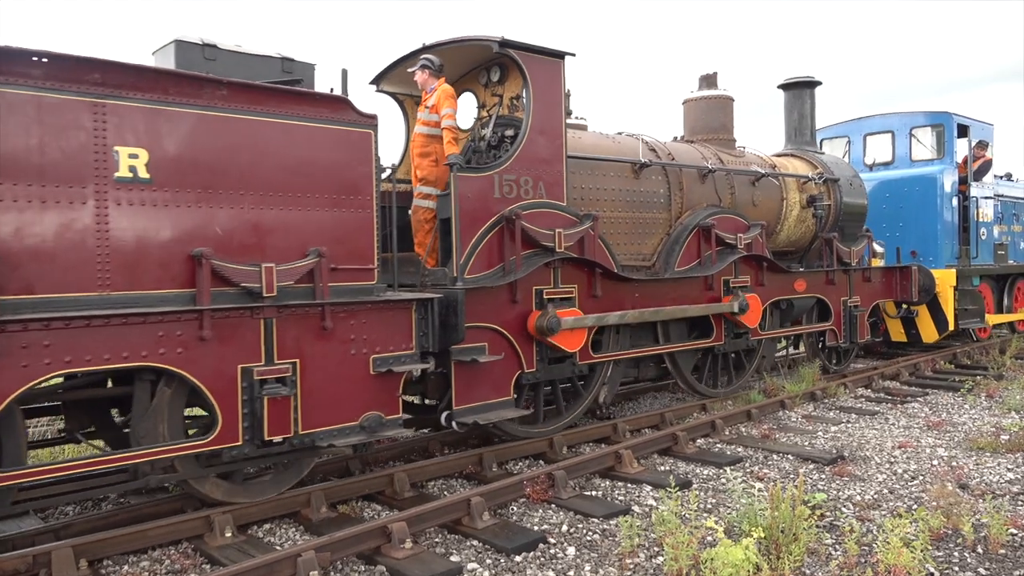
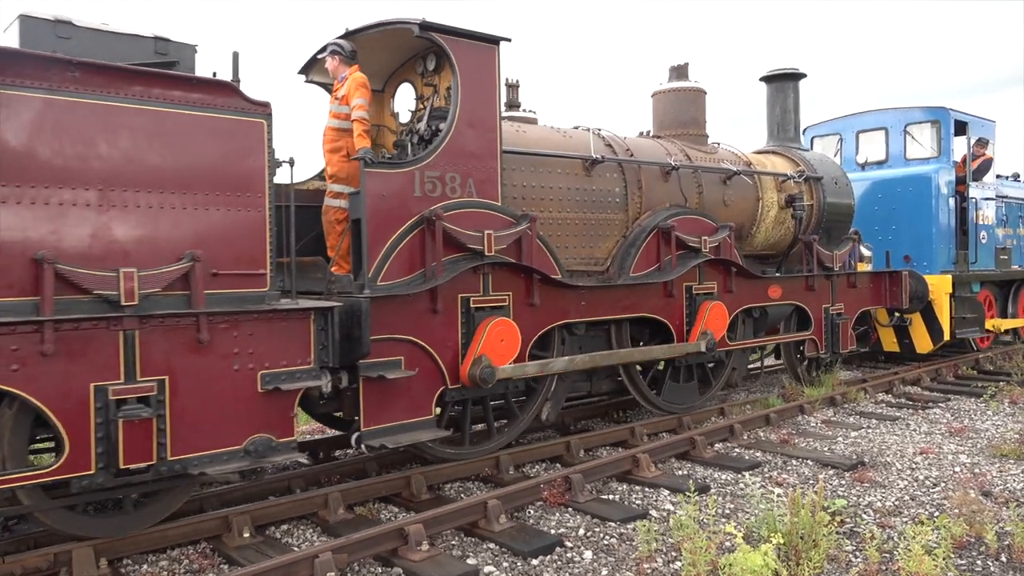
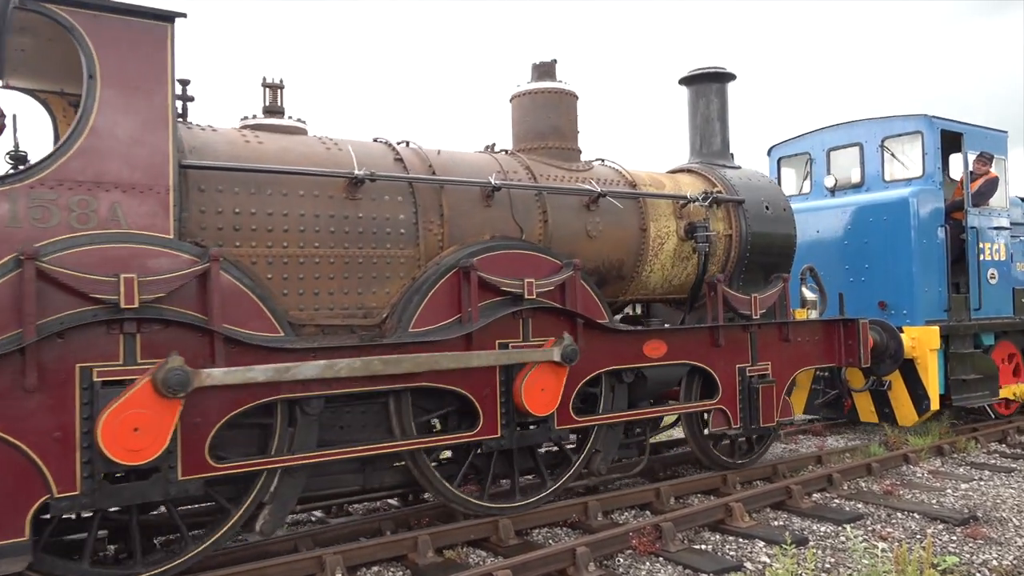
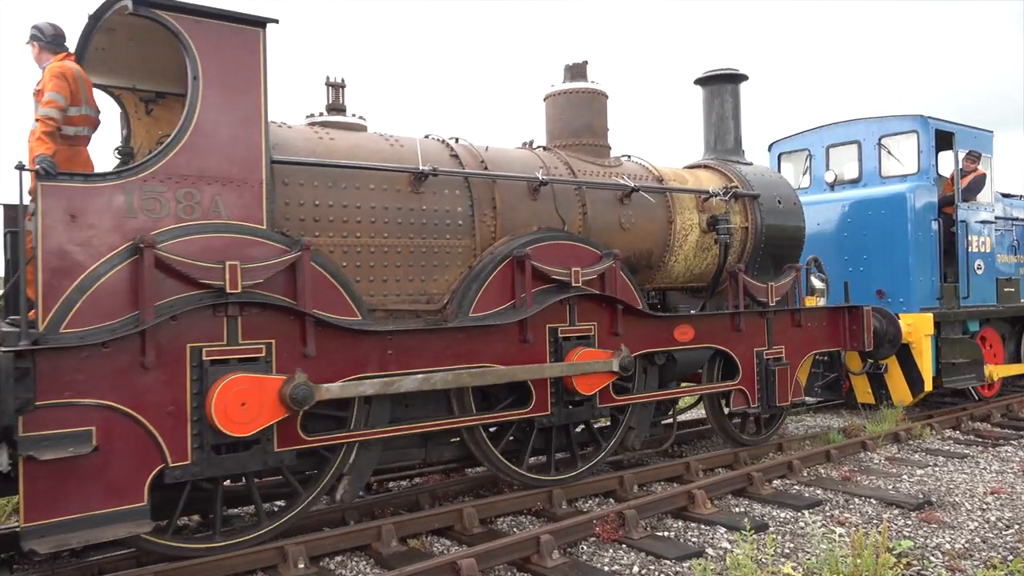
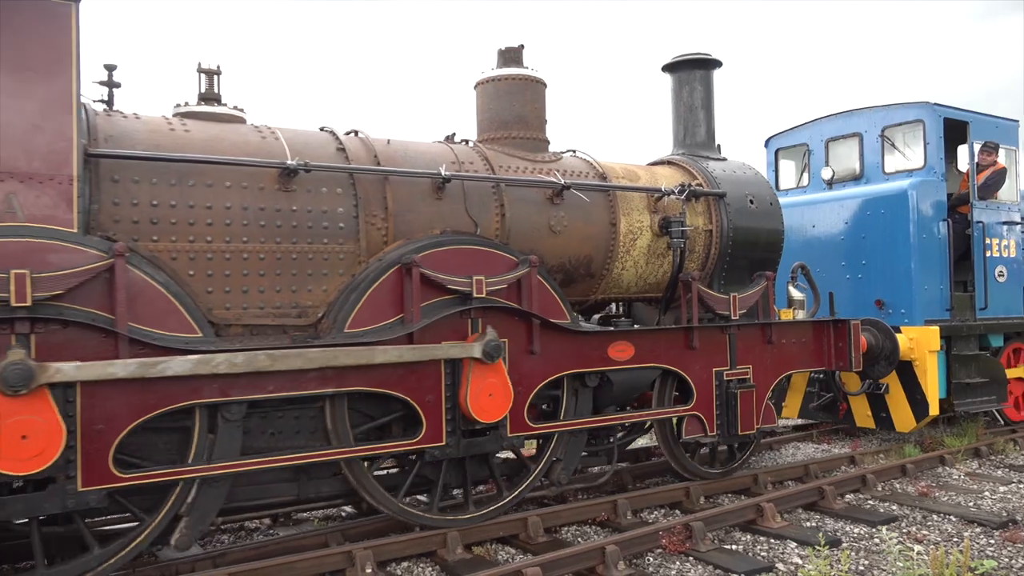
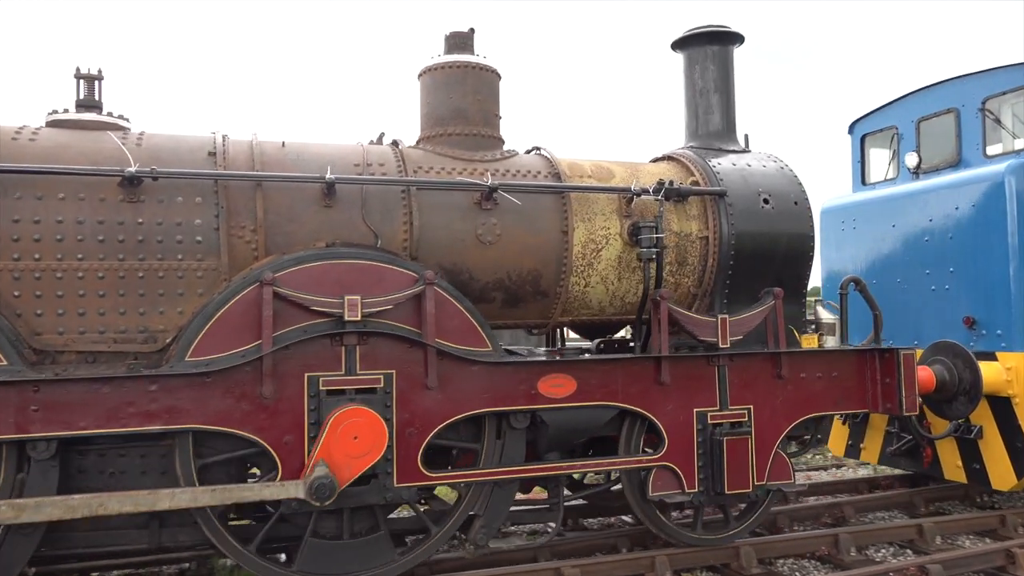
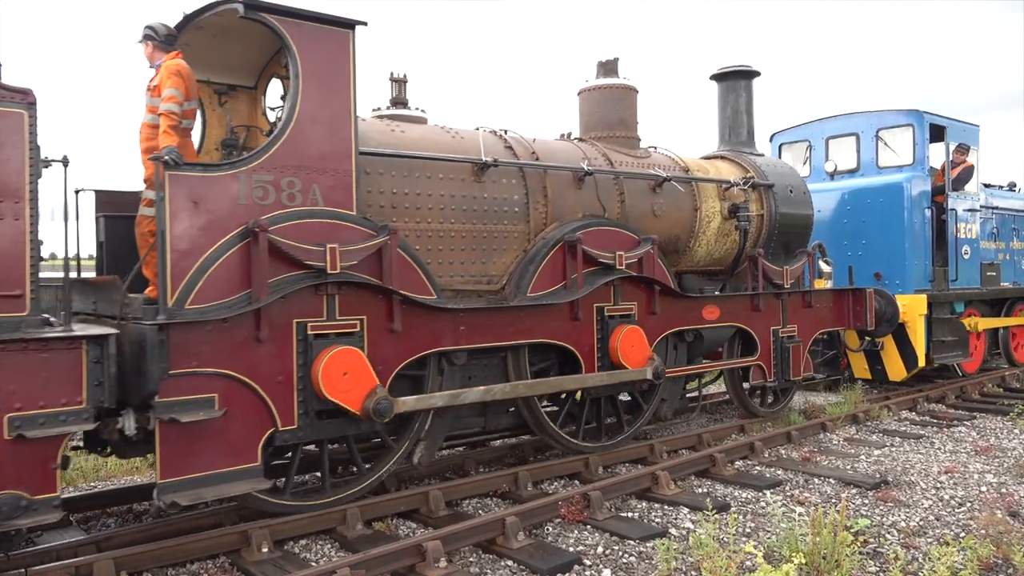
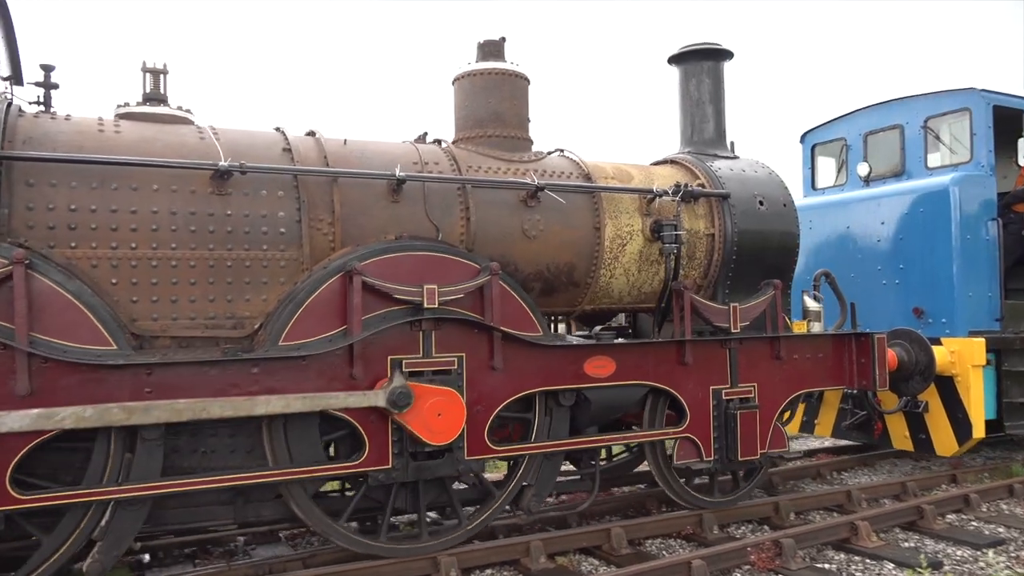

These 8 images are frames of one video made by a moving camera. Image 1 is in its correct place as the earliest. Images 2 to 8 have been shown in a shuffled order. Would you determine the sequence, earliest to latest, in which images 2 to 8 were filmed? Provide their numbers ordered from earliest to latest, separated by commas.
2, 7, 4, 3, 5, 8, 6
